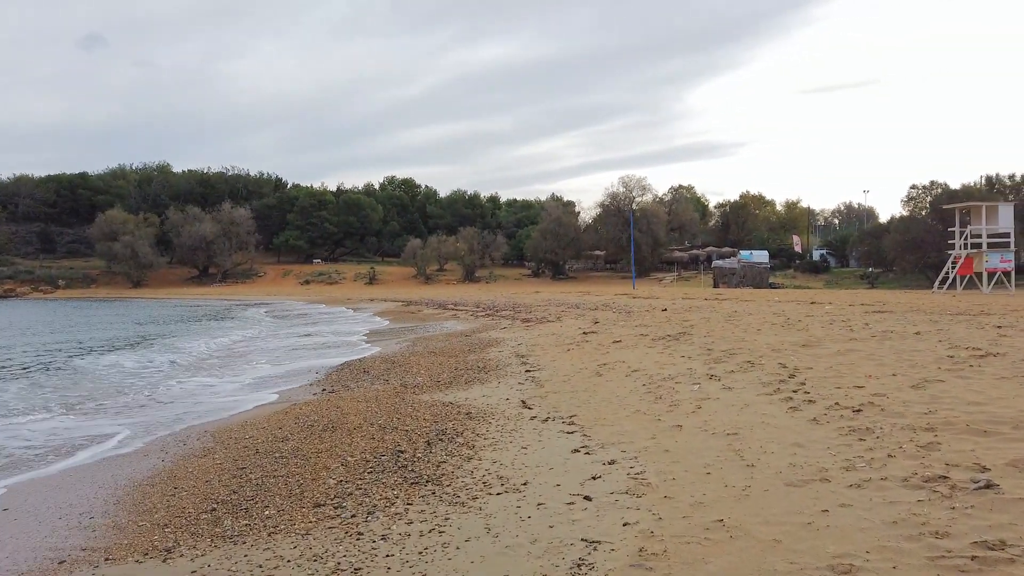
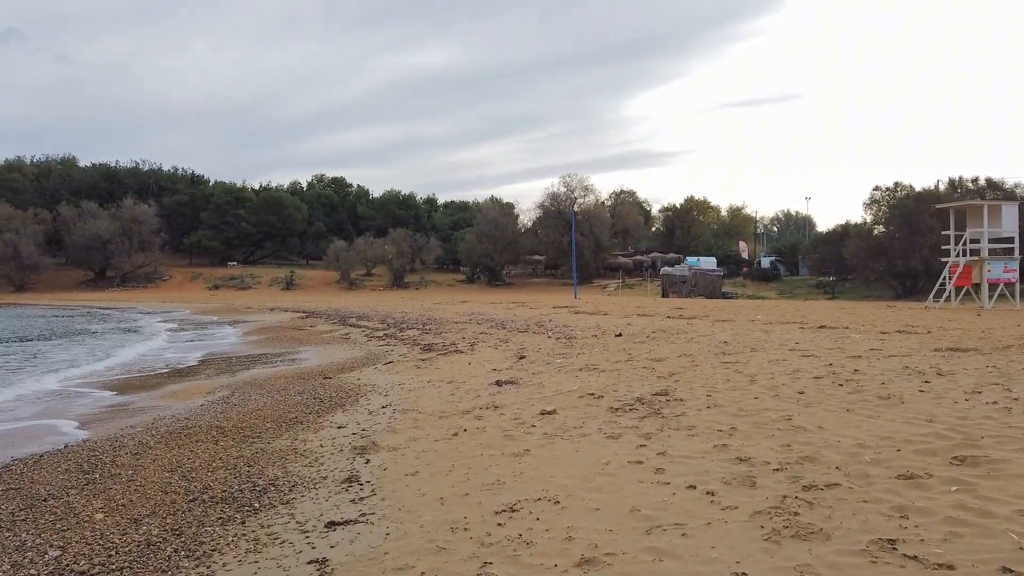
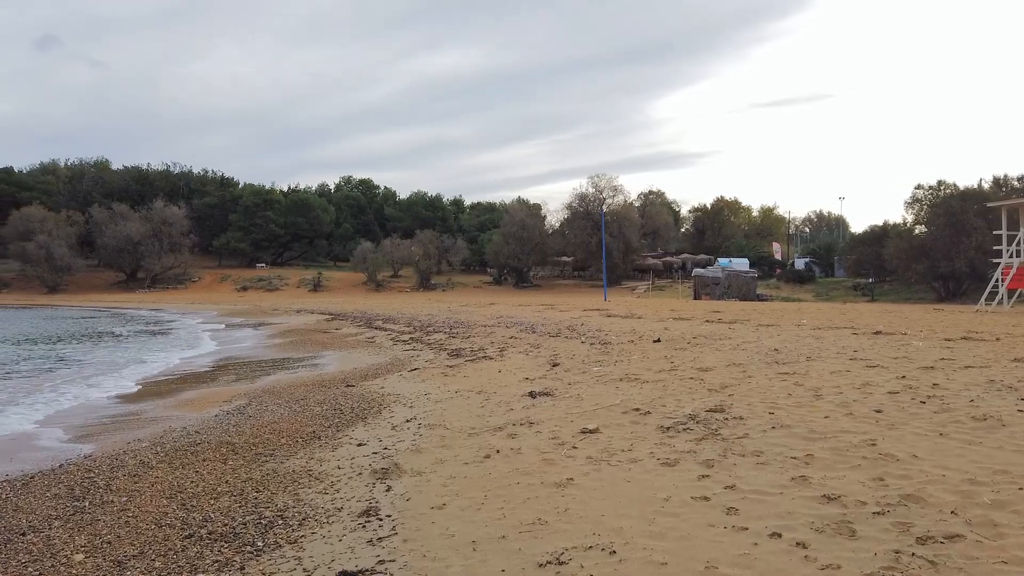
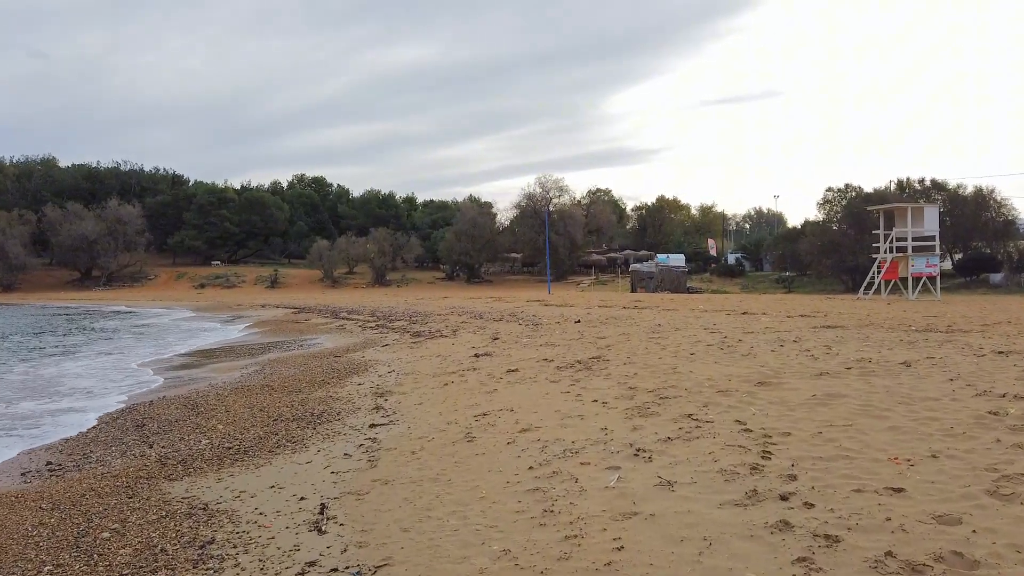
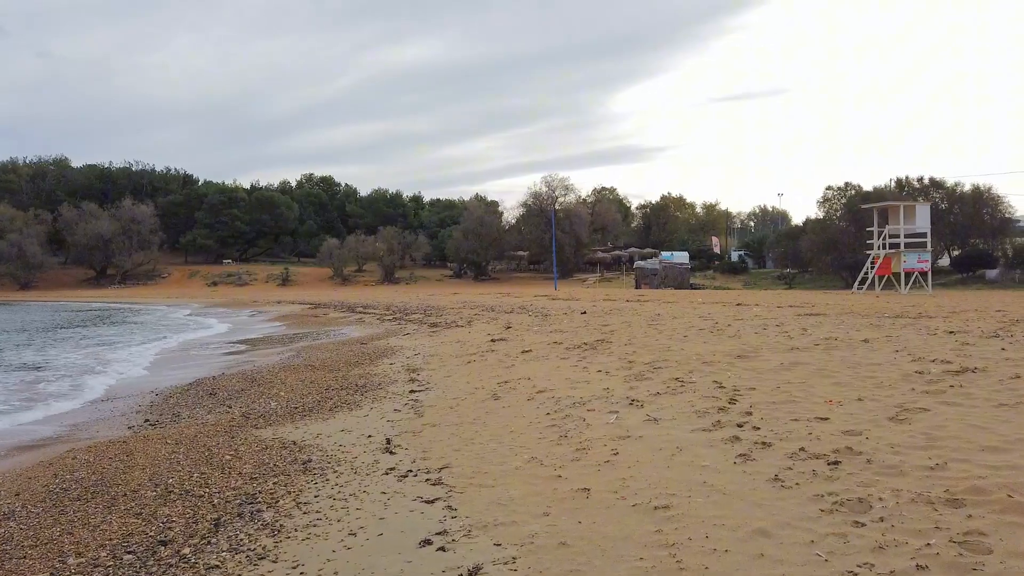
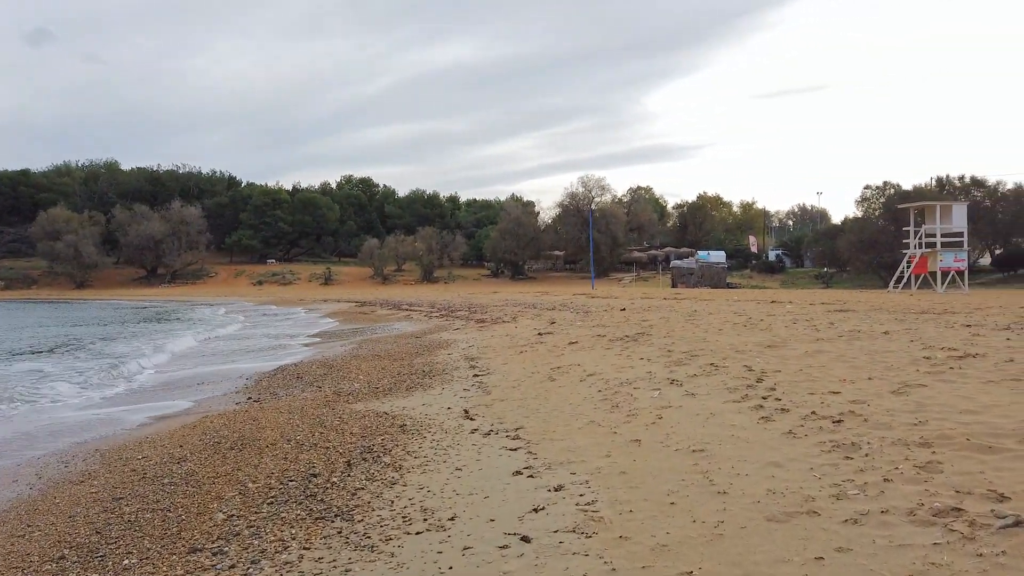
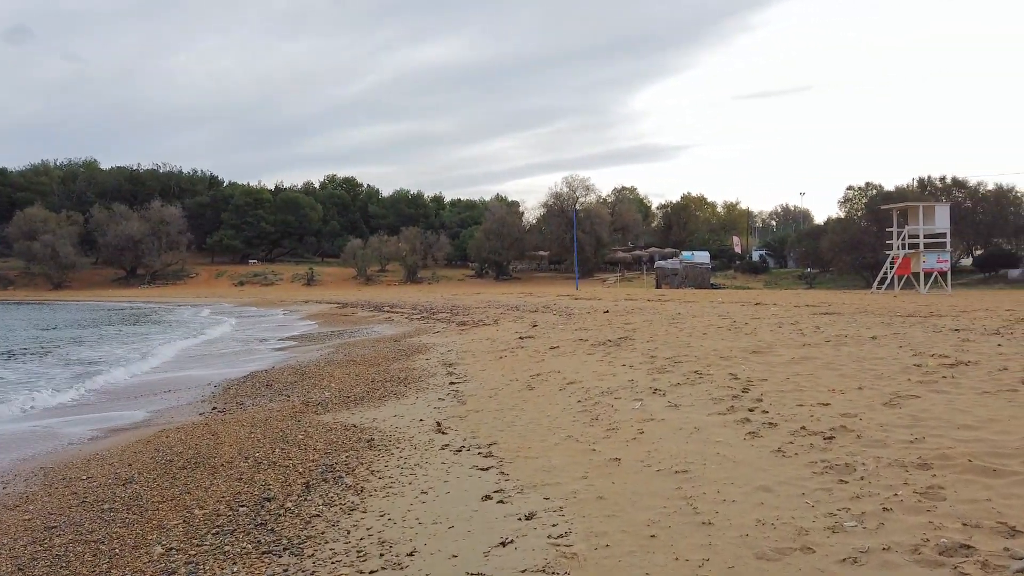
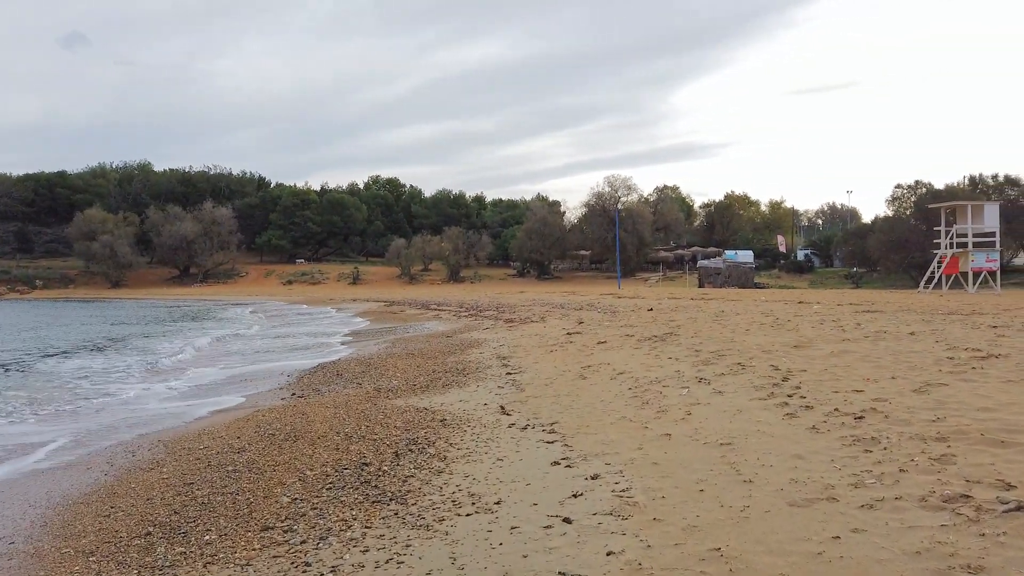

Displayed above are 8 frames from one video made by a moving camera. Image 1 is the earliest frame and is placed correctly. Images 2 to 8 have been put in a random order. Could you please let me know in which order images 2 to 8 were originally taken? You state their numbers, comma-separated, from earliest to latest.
8, 6, 7, 5, 4, 2, 3
